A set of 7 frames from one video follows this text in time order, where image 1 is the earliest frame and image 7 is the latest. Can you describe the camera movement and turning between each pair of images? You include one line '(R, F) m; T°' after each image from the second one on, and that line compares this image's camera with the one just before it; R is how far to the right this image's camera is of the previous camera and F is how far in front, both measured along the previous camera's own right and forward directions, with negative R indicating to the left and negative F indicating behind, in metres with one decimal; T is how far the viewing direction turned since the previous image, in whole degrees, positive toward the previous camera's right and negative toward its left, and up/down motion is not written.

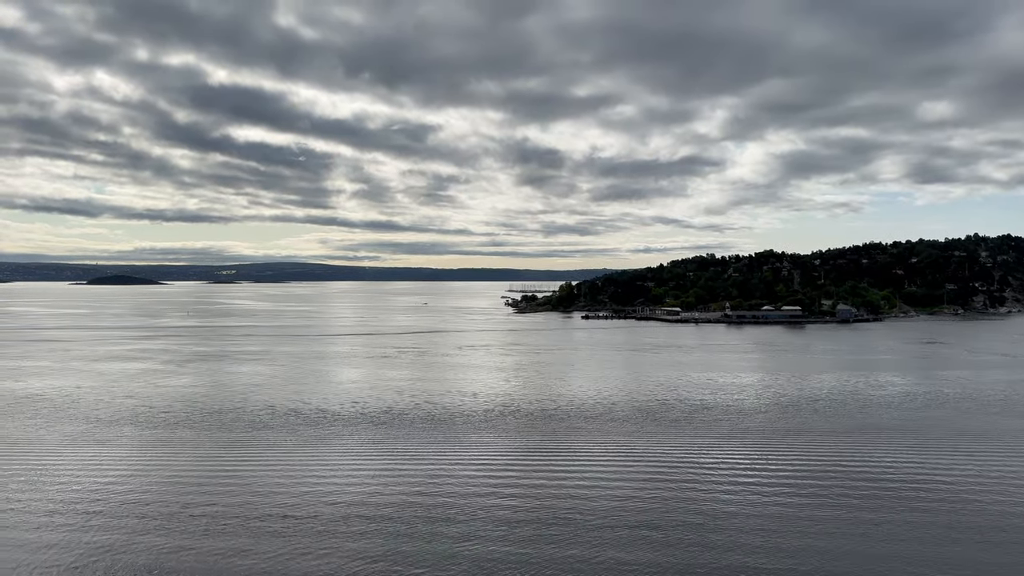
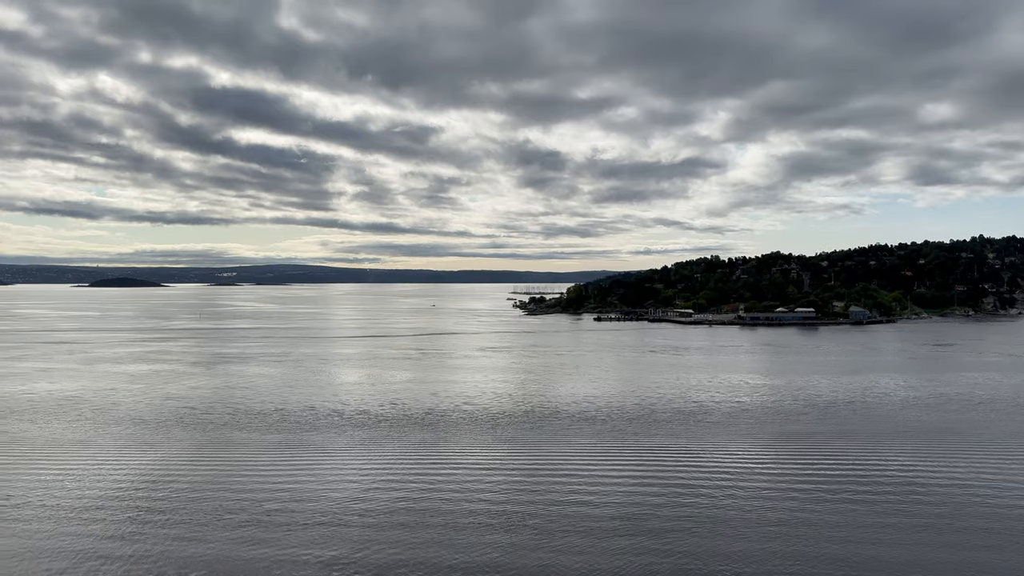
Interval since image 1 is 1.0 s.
(-1.1, -0.1) m; 0°
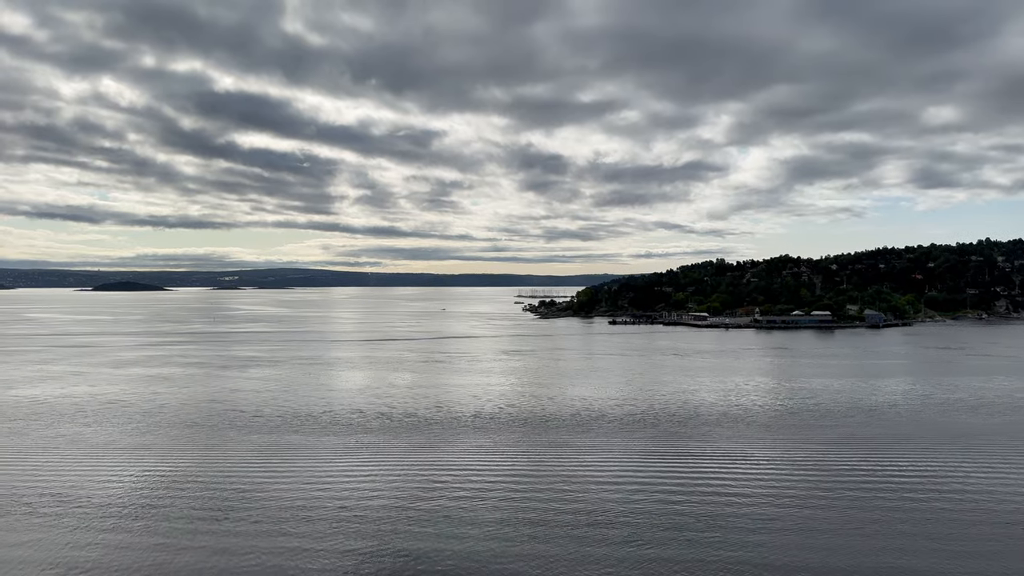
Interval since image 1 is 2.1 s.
(-1.3, -0.1) m; 0°
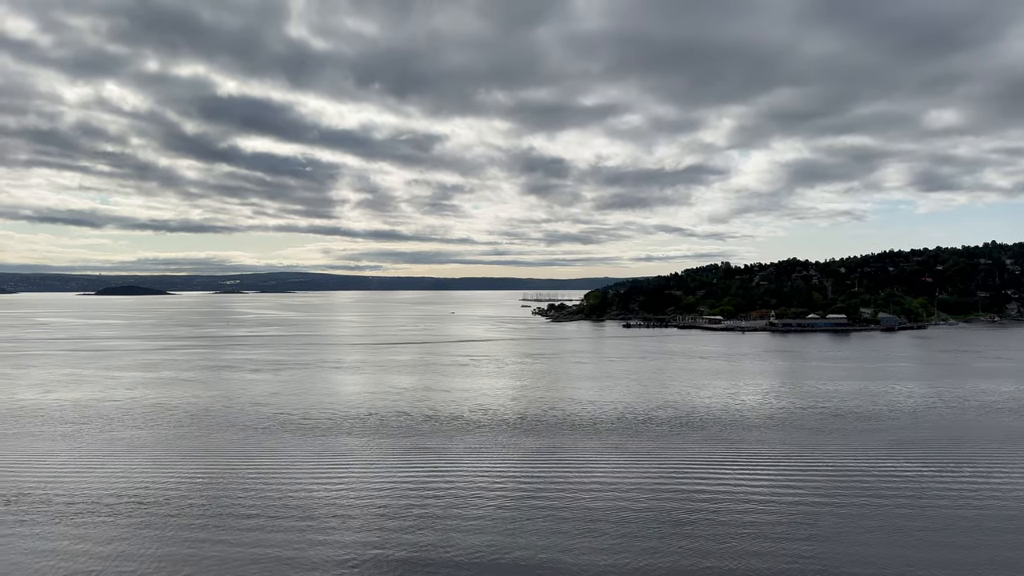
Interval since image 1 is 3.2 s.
(-1.3, -0.1) m; 0°
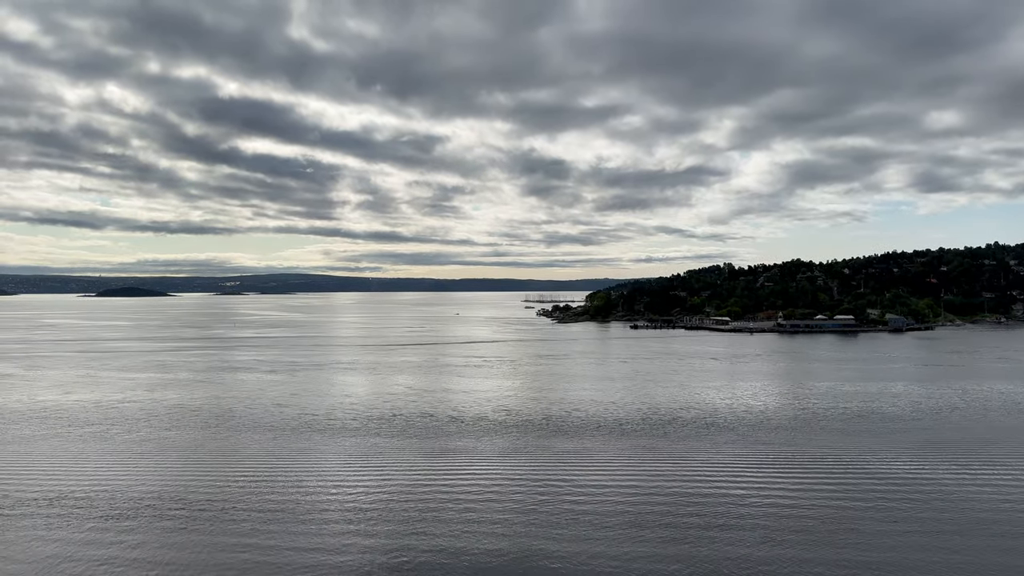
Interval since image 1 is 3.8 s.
(-0.7, -0.1) m; 0°
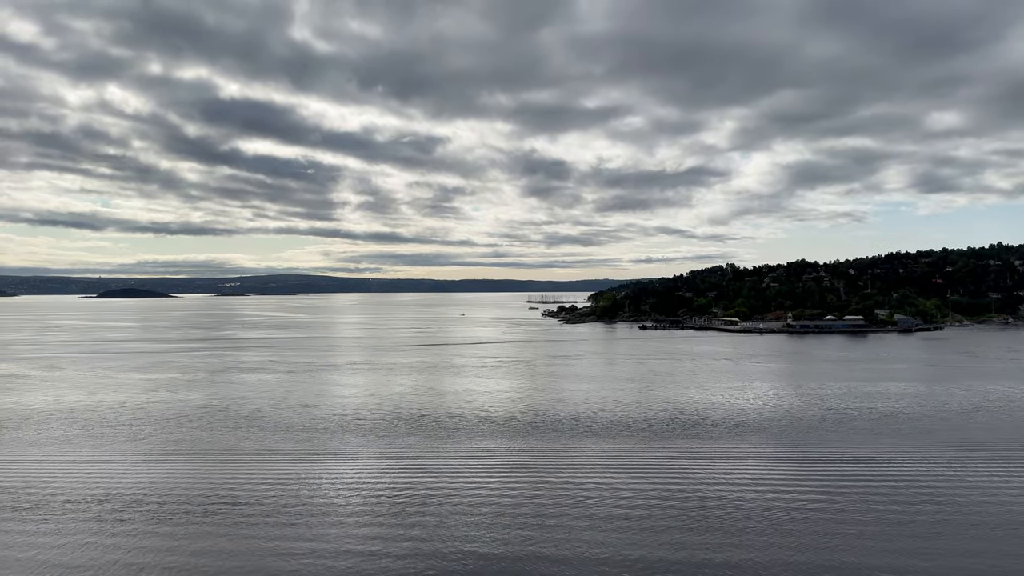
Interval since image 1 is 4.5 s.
(-0.8, -0.1) m; 0°
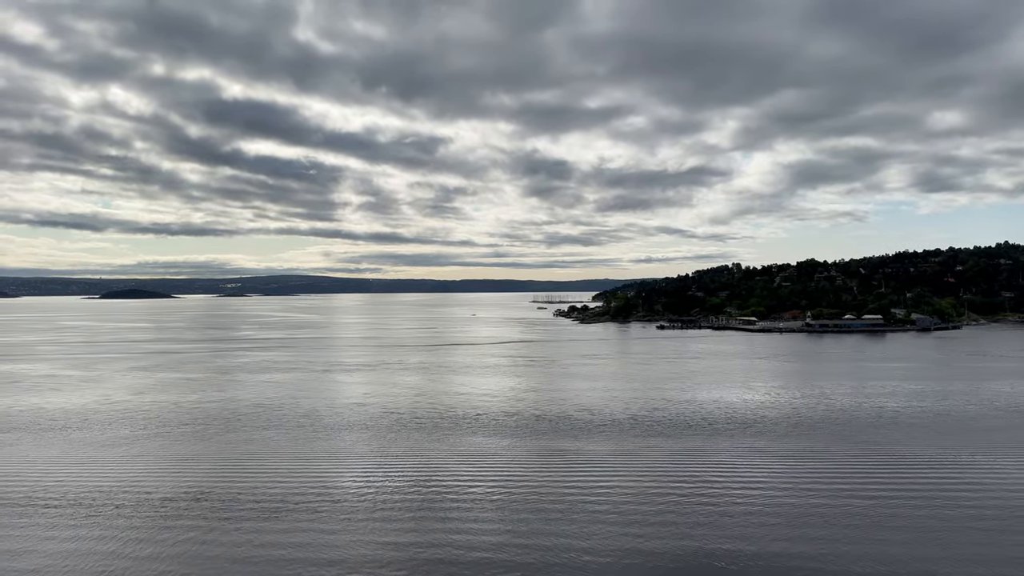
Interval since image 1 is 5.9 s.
(-1.6, -0.1) m; 0°
